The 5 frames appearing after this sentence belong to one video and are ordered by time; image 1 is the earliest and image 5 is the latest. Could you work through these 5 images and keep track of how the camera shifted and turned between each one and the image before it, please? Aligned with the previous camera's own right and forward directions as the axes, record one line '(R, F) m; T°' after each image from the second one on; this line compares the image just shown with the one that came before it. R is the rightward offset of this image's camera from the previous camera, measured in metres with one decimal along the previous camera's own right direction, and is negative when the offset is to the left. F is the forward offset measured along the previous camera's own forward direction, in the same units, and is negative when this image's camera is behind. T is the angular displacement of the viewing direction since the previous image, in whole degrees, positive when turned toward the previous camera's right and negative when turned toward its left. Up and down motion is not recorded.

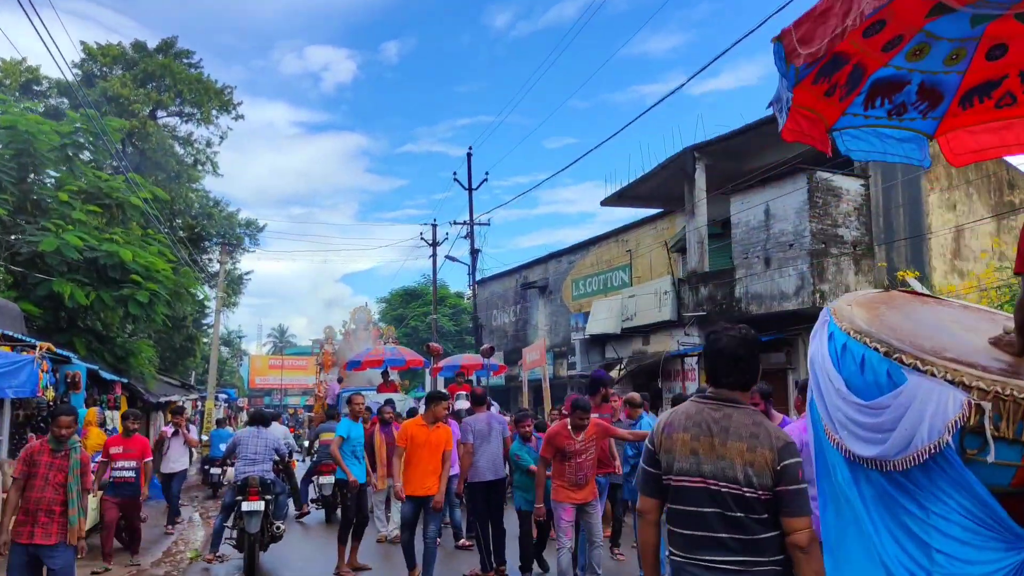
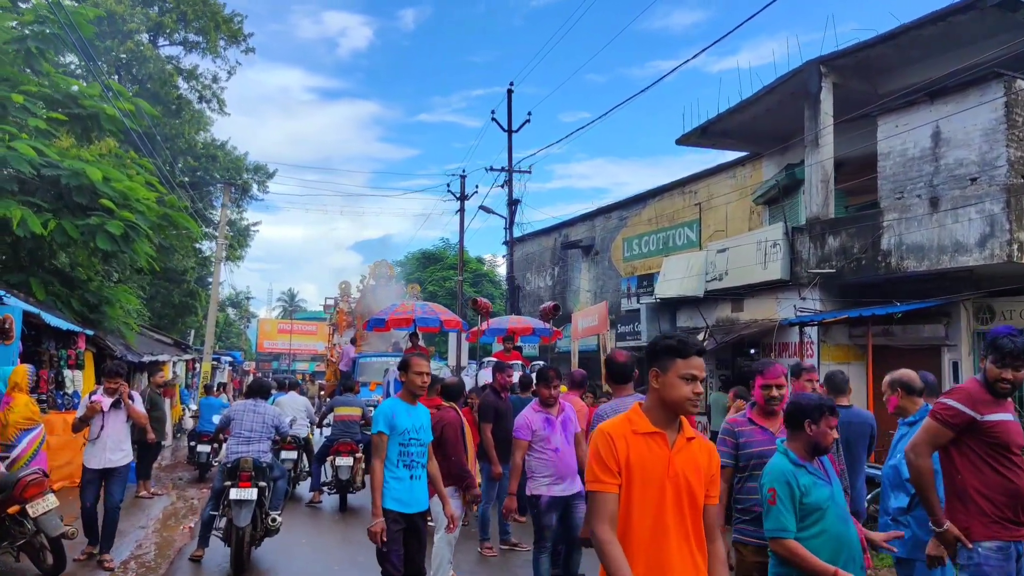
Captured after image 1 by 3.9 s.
(-0.9, +3.2) m; -1°
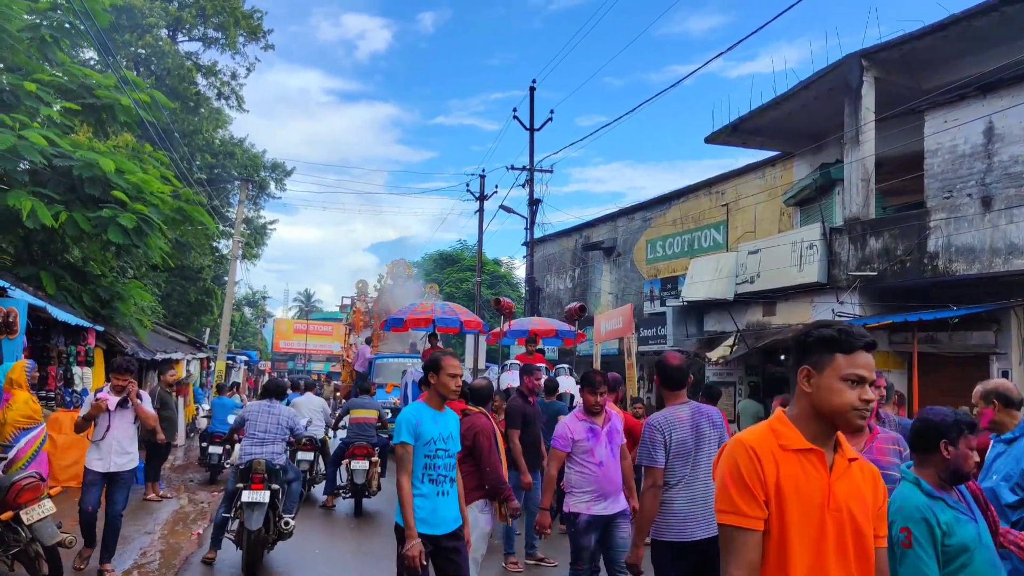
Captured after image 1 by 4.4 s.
(-0.1, +0.5) m; -1°
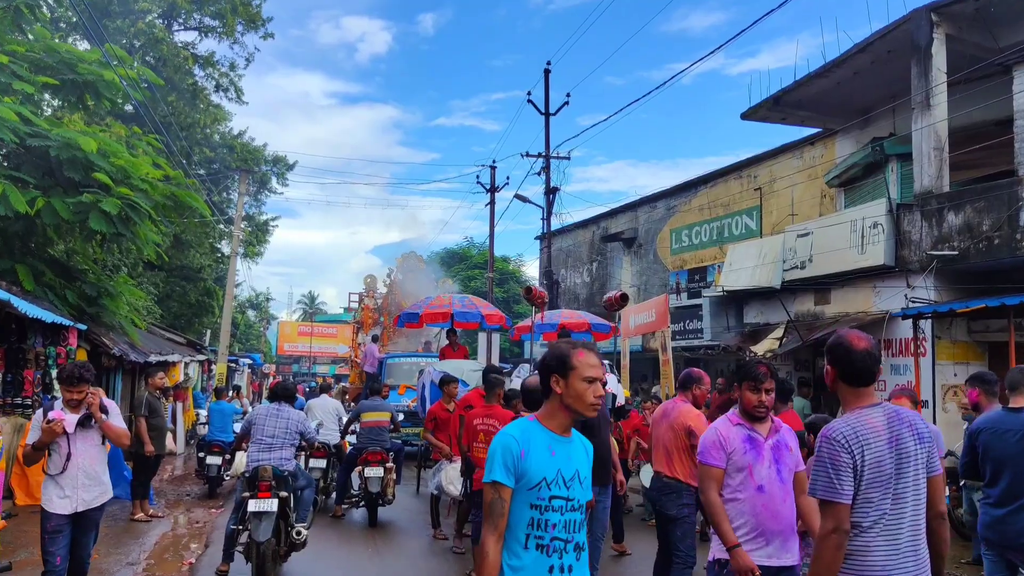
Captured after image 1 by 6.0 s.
(-0.3, +1.2) m; 0°
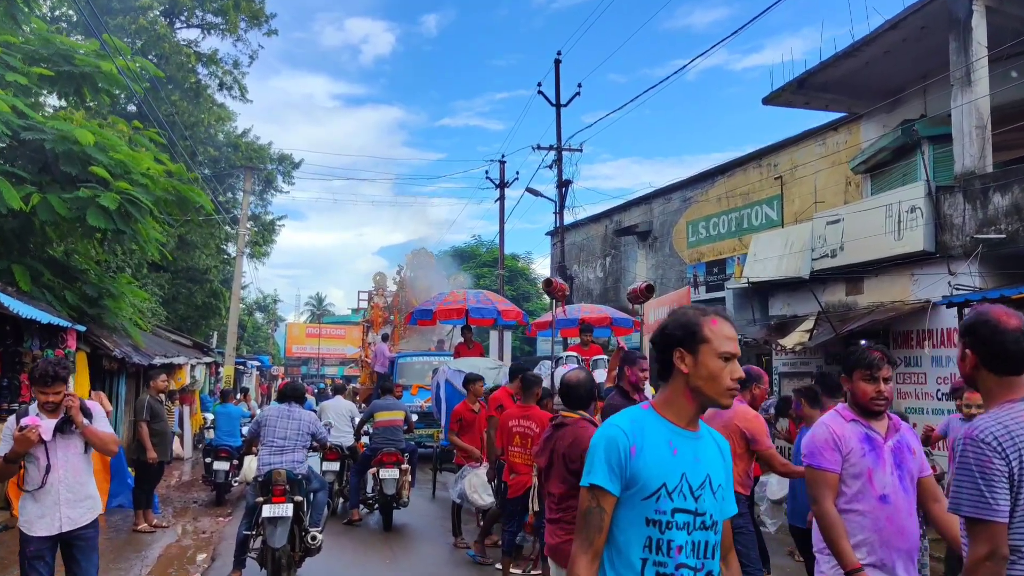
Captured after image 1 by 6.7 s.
(-0.1, +0.5) m; 0°
